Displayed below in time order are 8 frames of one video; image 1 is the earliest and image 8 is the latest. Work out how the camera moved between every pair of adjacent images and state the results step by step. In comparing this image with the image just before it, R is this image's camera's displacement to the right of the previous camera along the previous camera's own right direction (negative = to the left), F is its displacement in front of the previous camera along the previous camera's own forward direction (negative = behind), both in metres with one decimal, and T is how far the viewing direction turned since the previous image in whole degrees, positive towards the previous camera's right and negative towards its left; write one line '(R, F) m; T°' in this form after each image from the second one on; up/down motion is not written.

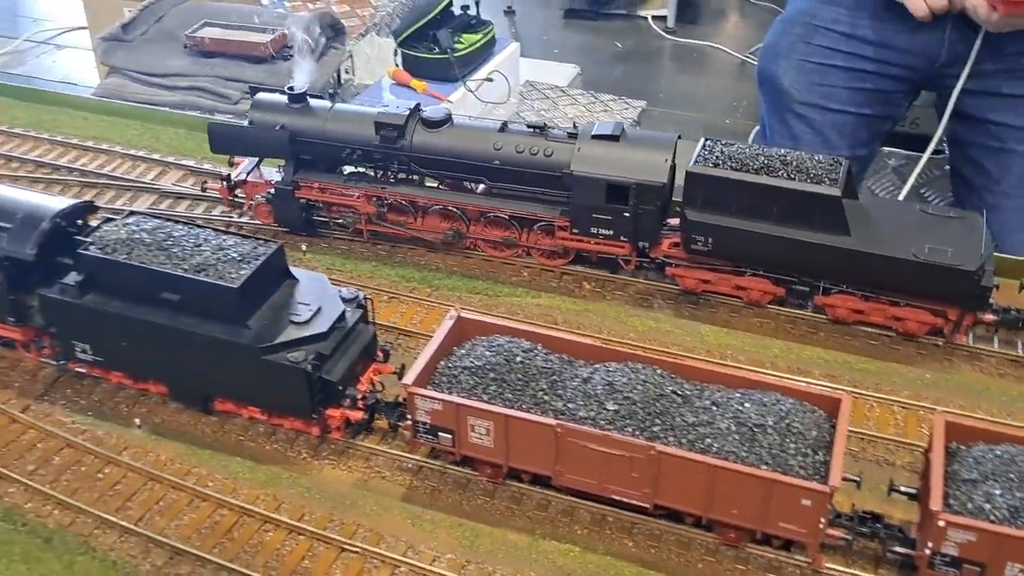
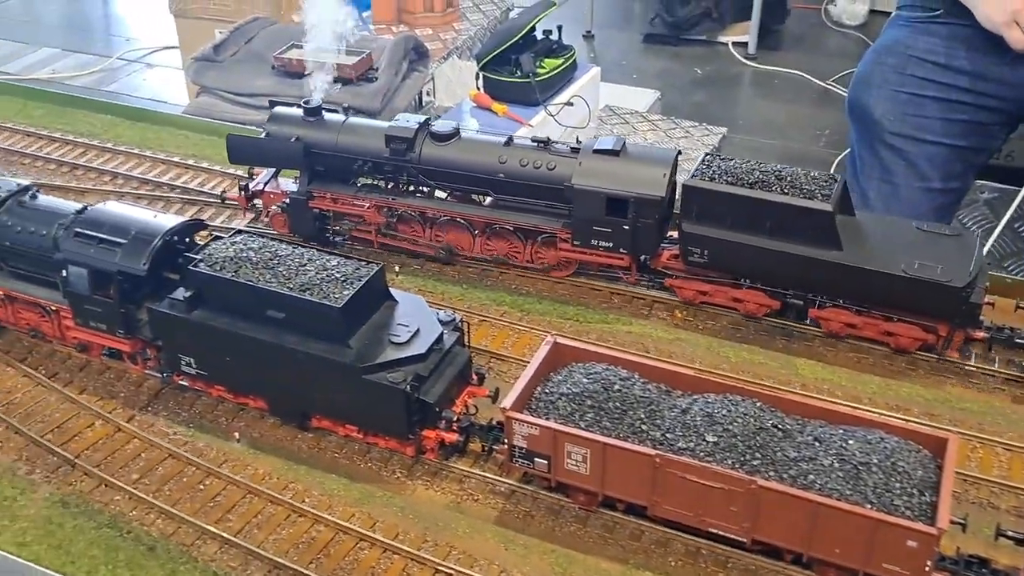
(-0.4, -0.1) m; -4°
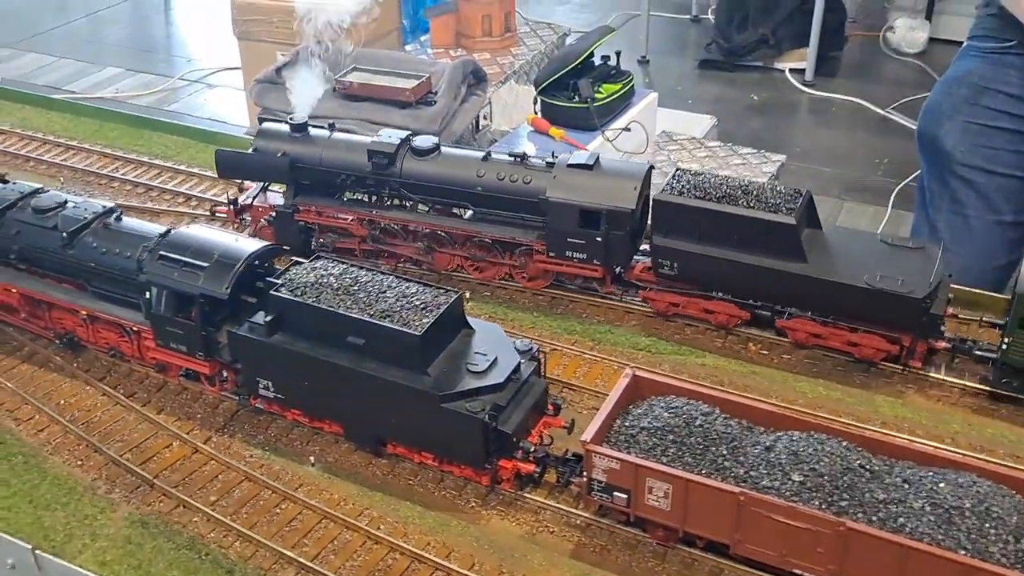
(-0.4, 0.0) m; -2°
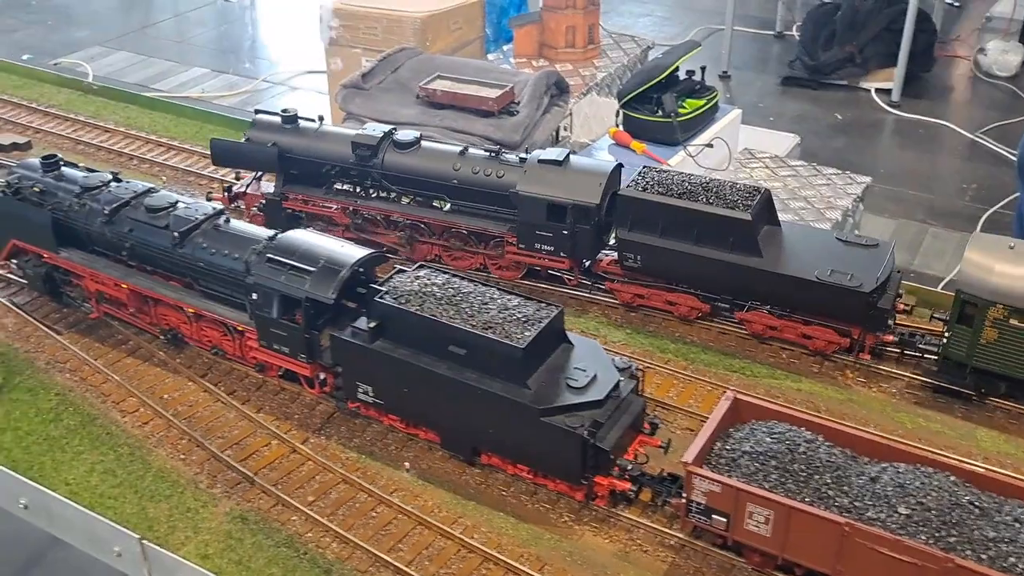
(-0.5, -0.1) m; -3°
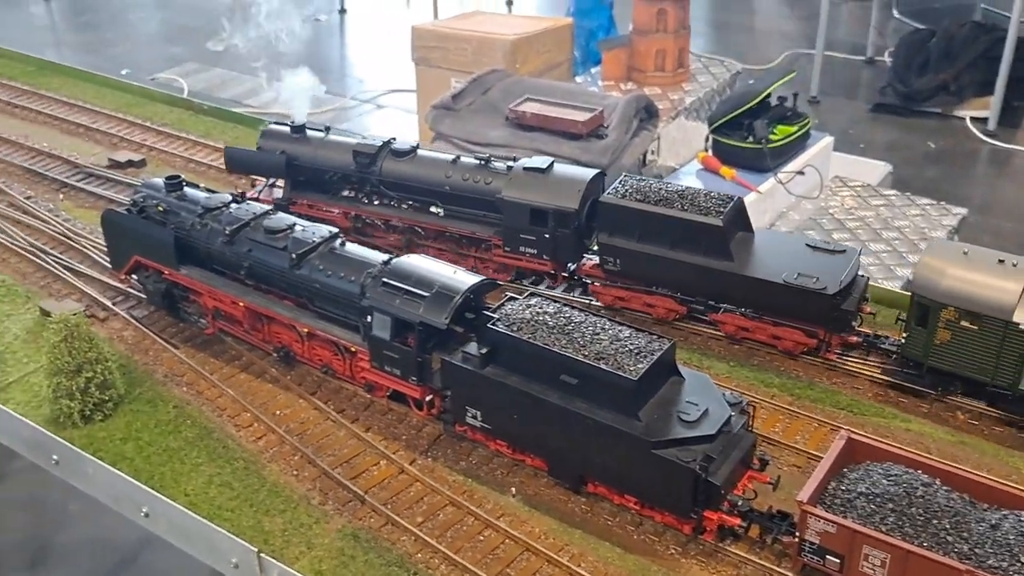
(-0.5, -0.2) m; -4°
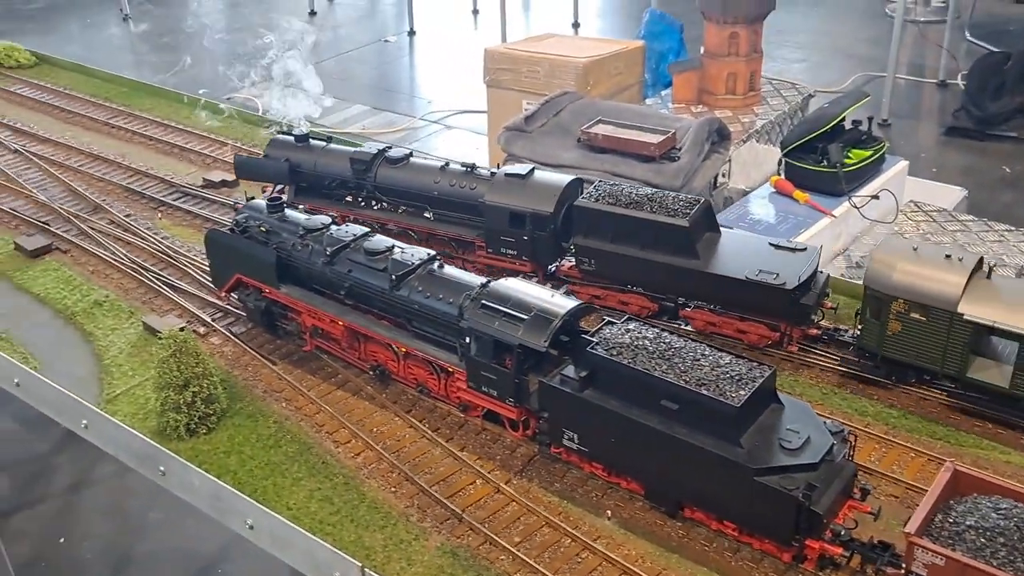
(-0.6, -0.2) m; -3°
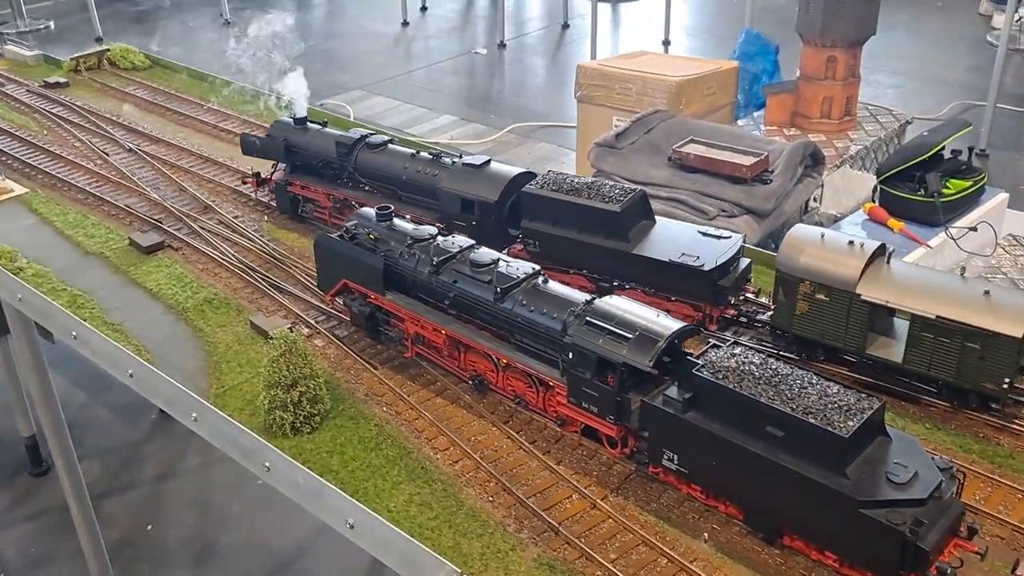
(-0.5, -0.2) m; -4°
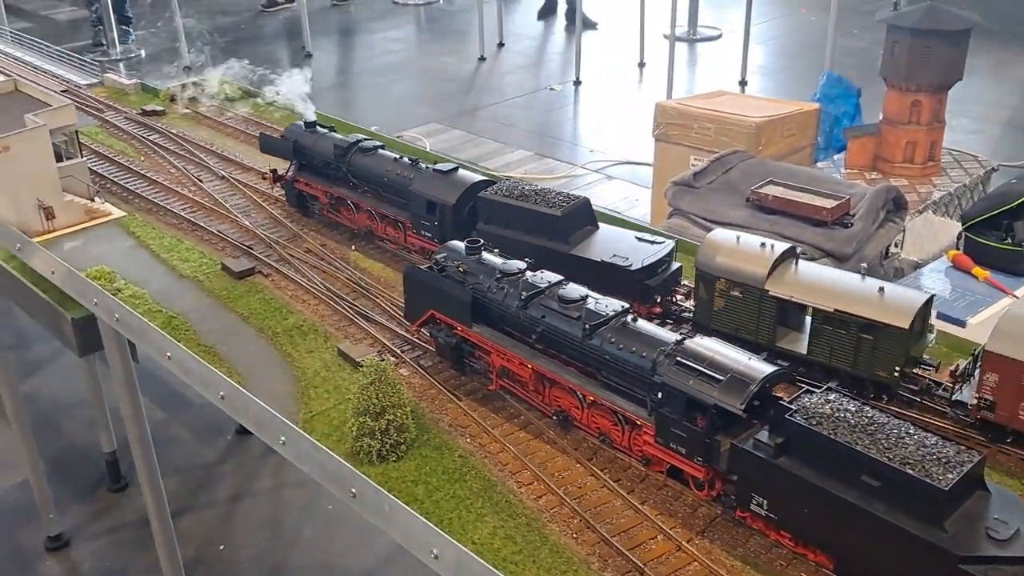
(-0.4, -0.1) m; -4°
